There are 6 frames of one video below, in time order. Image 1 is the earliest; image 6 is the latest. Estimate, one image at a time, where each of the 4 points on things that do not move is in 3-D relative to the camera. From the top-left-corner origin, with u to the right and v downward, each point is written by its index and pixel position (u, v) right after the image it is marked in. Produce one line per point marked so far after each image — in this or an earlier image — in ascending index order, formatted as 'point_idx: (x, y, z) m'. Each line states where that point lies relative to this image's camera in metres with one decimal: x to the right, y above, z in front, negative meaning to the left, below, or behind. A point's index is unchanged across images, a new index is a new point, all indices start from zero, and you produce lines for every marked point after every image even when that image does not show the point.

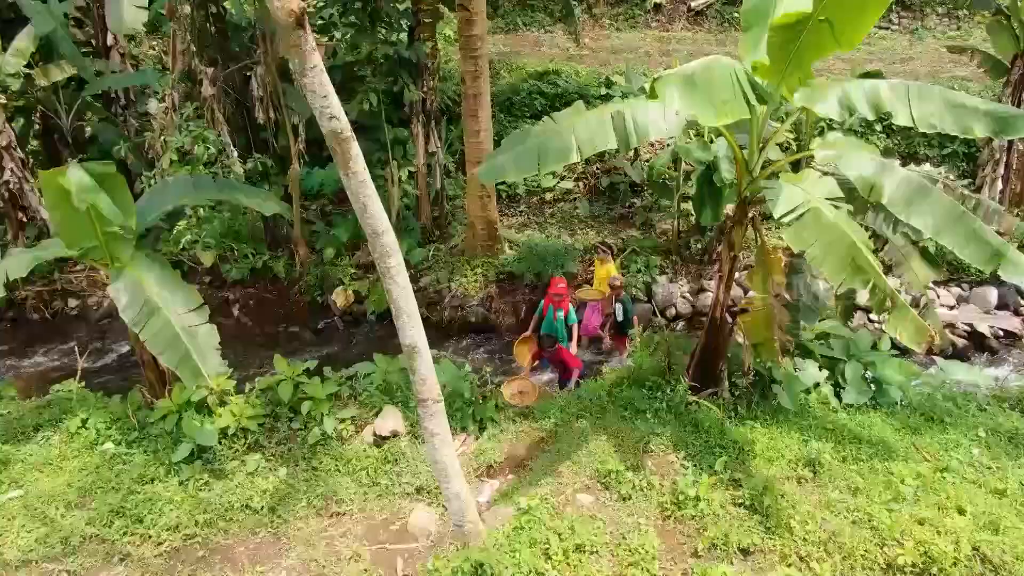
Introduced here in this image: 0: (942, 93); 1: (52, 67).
0: (+1.5, +0.7, +2.8) m
1: (-2.9, +1.4, +4.8) m
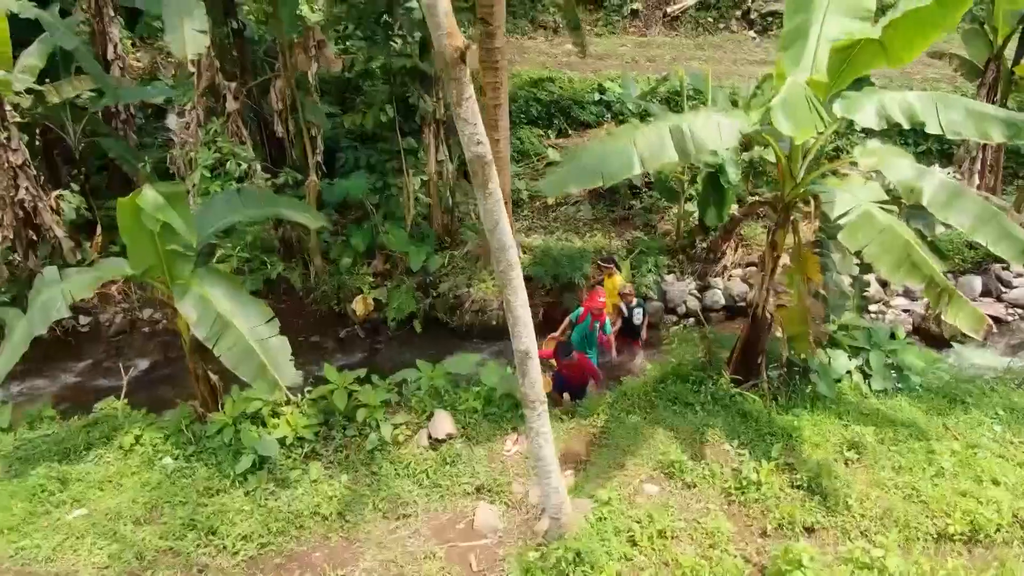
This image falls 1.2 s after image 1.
0: (+1.8, +0.7, +3.0) m
1: (-2.8, +1.3, +4.8) m
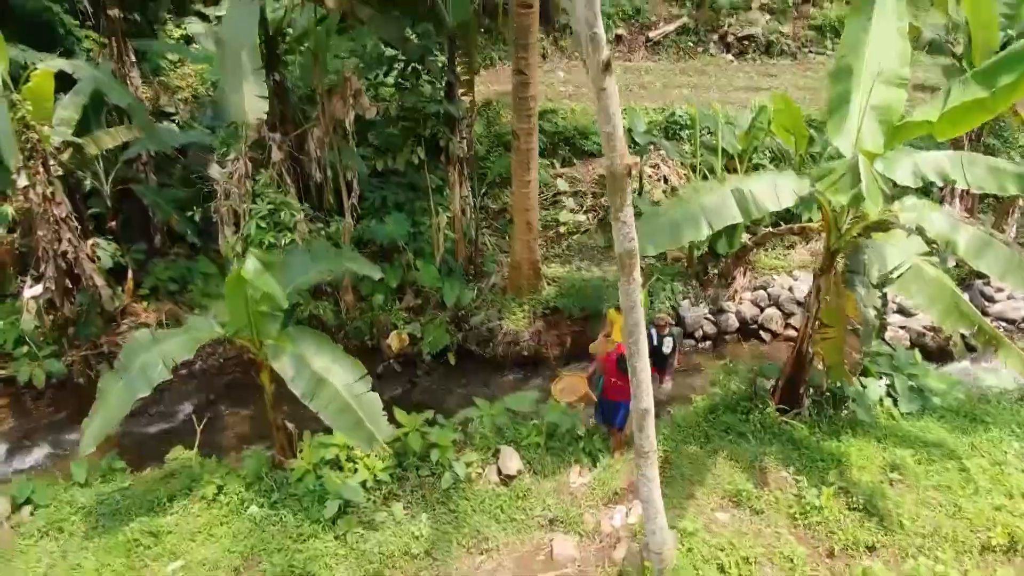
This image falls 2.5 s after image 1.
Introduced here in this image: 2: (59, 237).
0: (+2.1, +0.6, +3.4) m
1: (-2.6, +1.0, +4.9) m
2: (-2.8, +0.3, +4.8) m
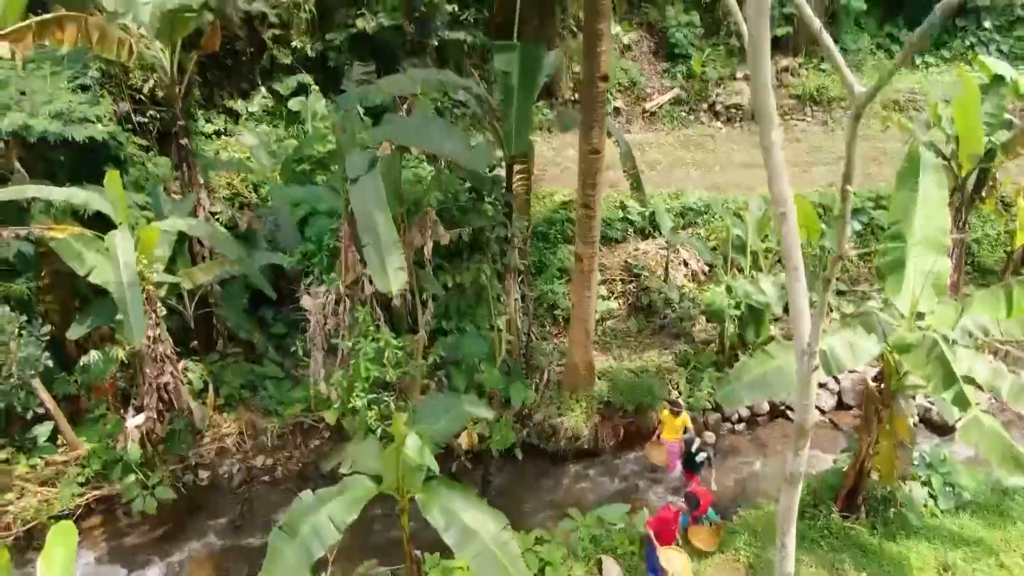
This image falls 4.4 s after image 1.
0: (+2.6, -0.1, +4.1) m
1: (-2.1, +0.1, +5.2) m
2: (-2.3, -0.5, +5.1) m
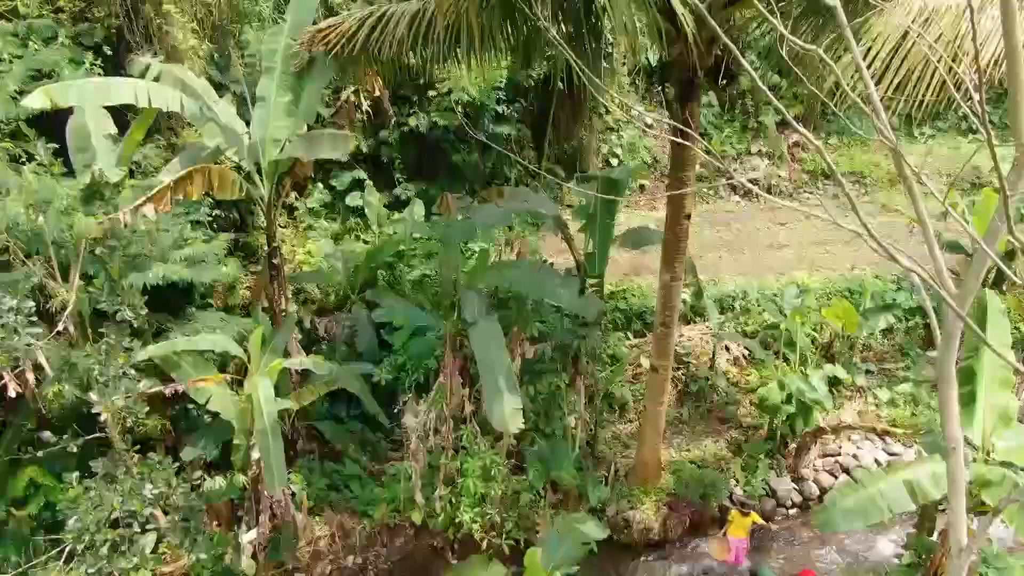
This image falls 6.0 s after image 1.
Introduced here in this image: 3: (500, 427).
0: (+3.3, -0.9, +4.6) m
1: (-1.5, -0.7, +5.5) m
2: (-1.6, -1.4, +5.4) m
3: (-0.1, -0.8, +4.6) m
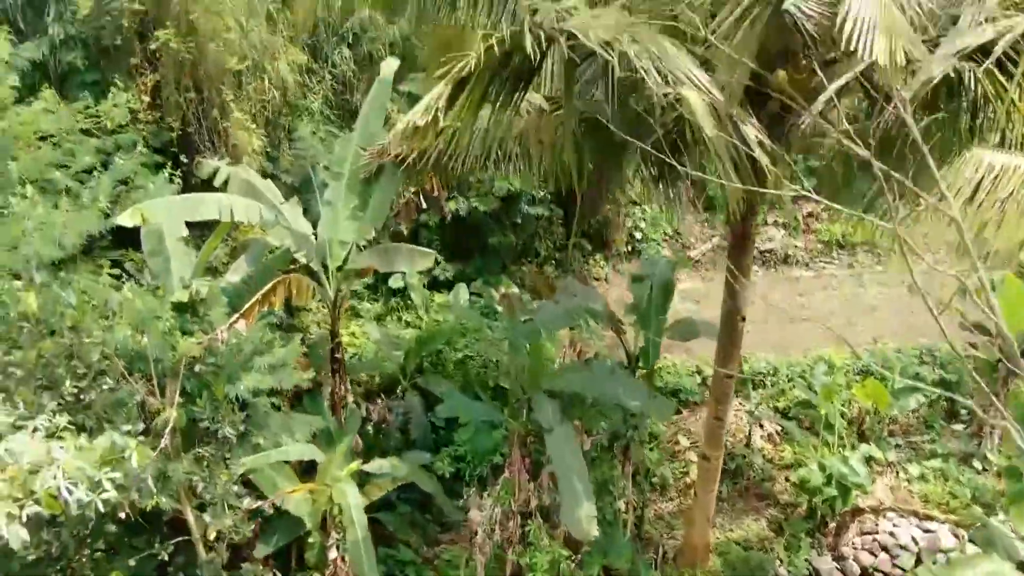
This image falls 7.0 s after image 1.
0: (+3.8, -1.5, +4.9) m
1: (-1.0, -1.5, +5.7) m
2: (-1.2, -2.1, +5.6) m
3: (+0.4, -1.5, +4.8) m
